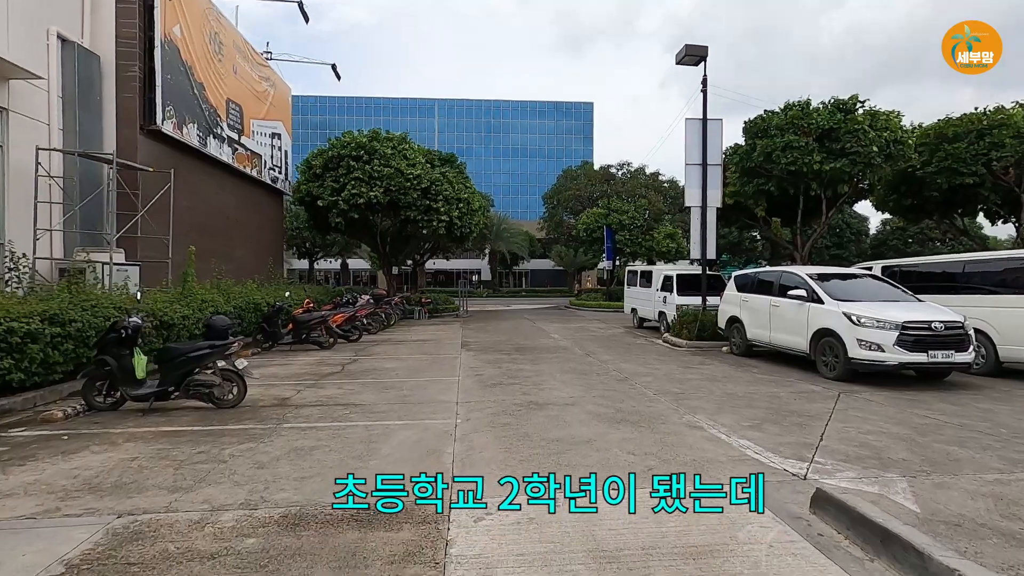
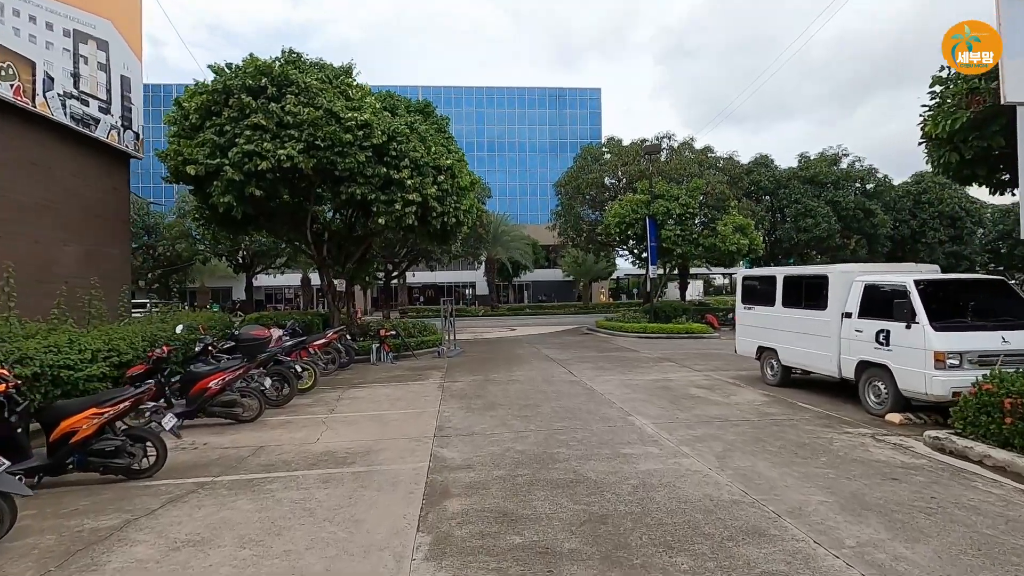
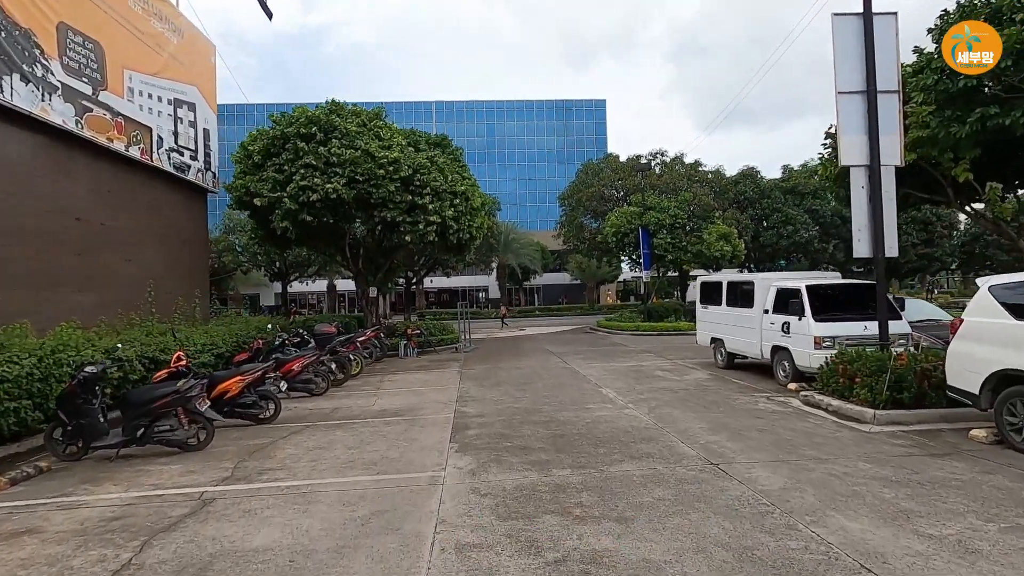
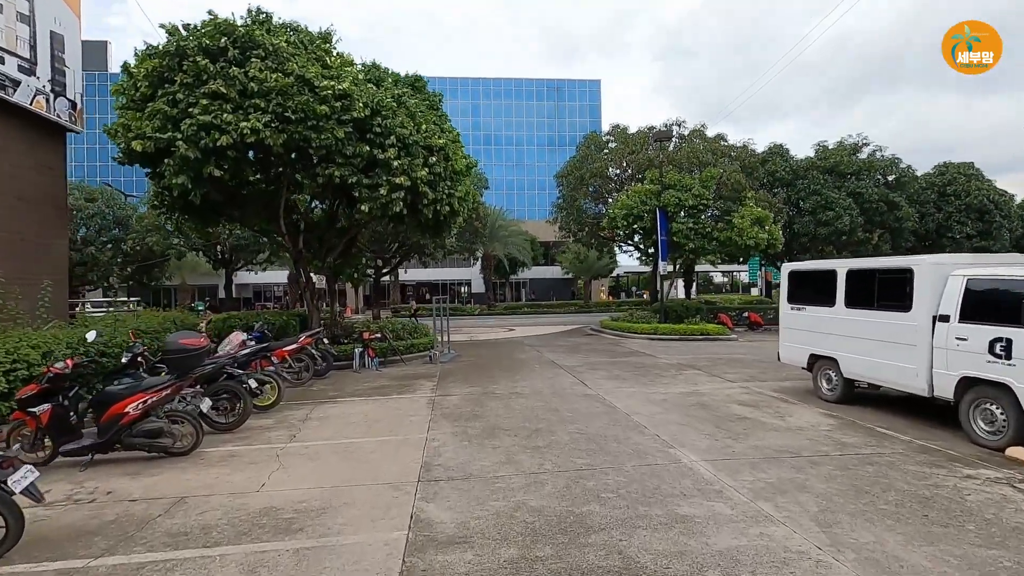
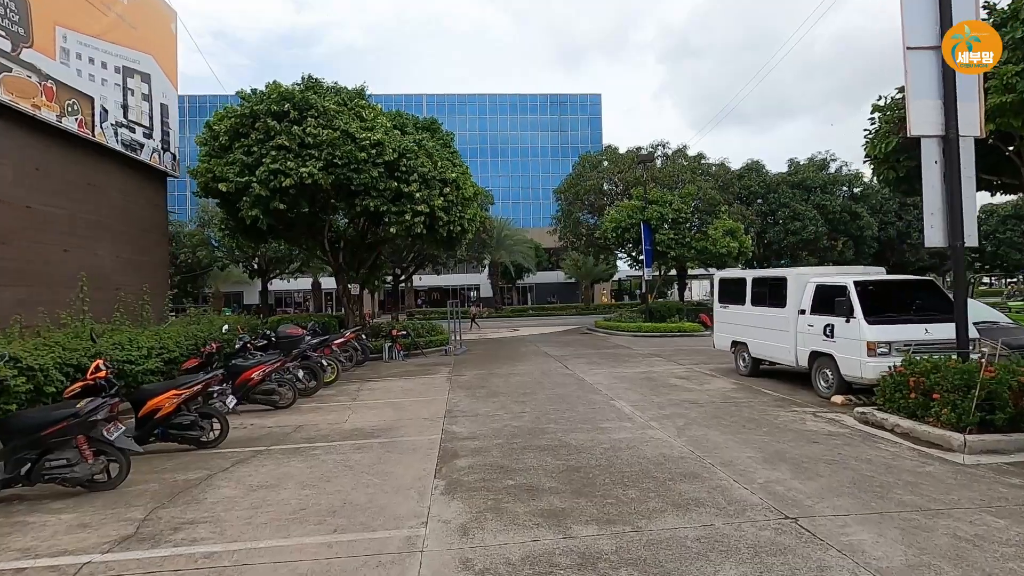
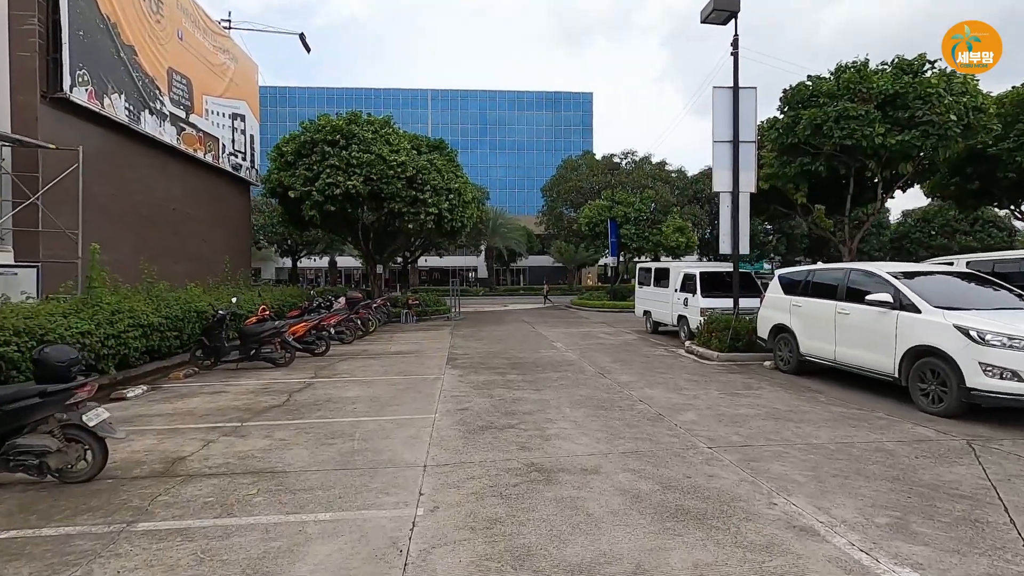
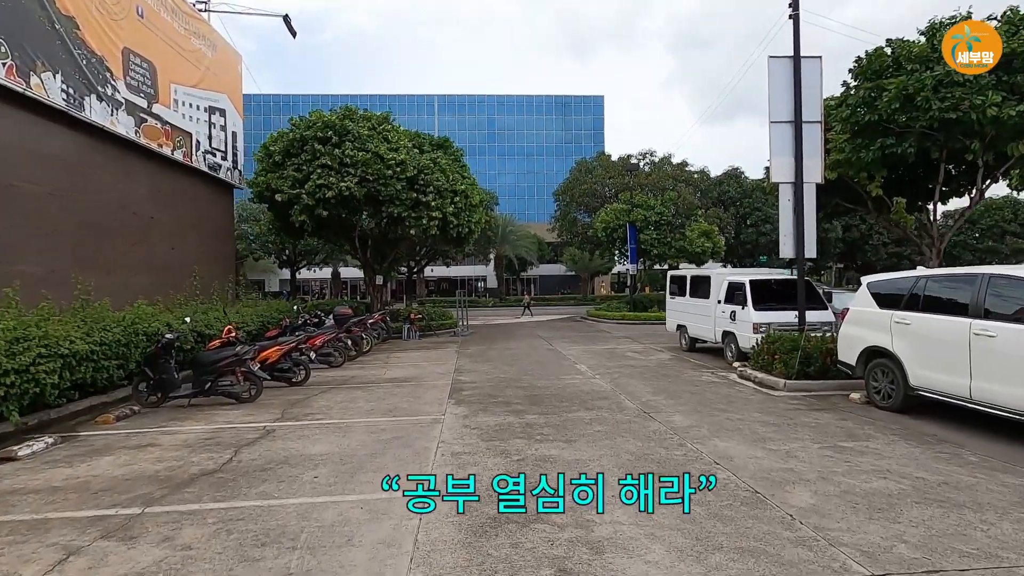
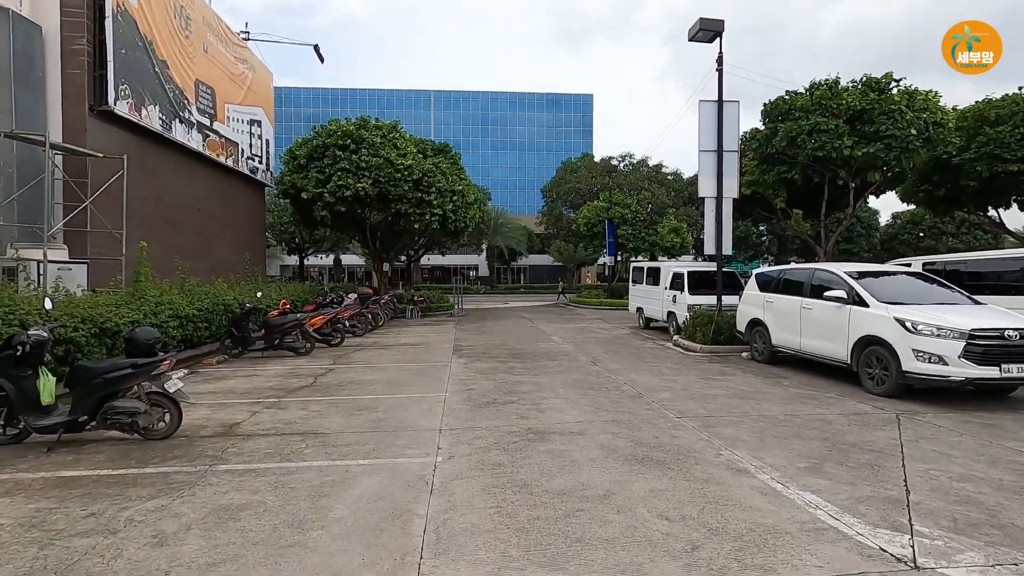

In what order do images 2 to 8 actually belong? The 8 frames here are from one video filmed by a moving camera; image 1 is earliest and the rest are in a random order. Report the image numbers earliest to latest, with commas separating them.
8, 6, 7, 3, 5, 2, 4
